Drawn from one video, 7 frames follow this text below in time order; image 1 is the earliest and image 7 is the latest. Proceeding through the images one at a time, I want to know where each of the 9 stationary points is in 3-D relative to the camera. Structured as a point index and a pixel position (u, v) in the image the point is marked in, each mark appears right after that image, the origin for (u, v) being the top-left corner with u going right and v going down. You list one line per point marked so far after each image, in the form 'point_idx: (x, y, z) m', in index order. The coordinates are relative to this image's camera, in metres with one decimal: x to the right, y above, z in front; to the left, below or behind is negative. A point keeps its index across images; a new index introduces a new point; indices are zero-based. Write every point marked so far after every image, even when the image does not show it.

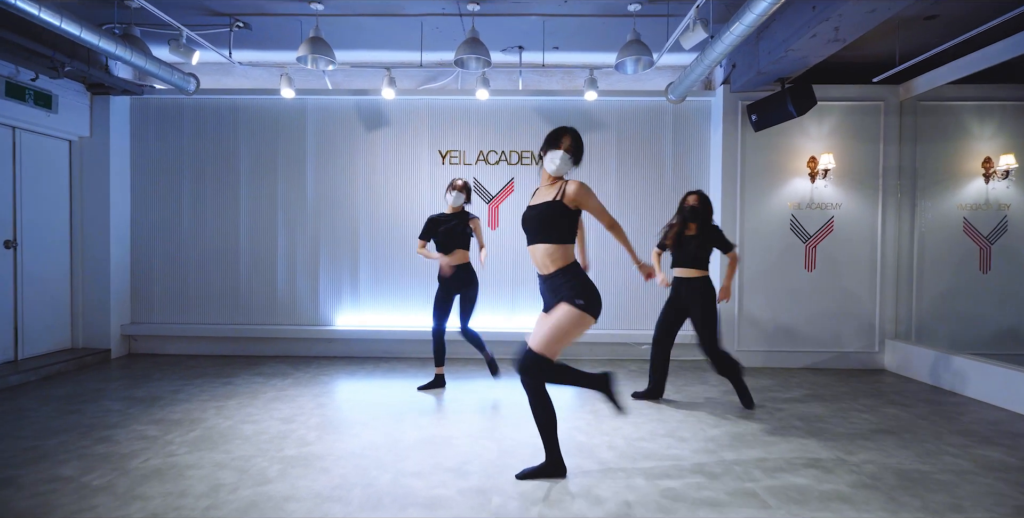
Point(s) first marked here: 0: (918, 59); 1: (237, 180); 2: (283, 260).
0: (+4.2, +2.1, +4.9) m
1: (-3.6, +1.0, +6.1) m
2: (-3.0, 0.0, +6.1) m
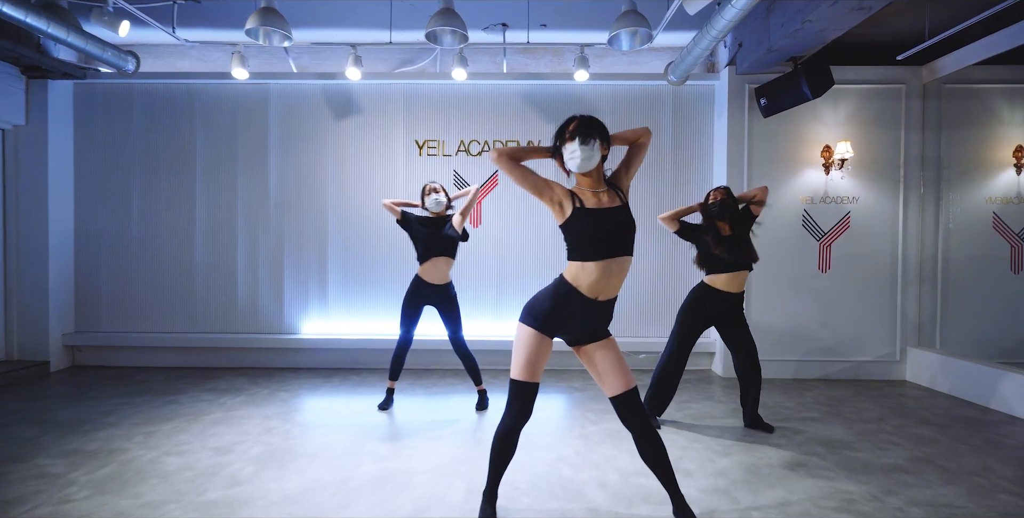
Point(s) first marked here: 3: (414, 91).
0: (+4.1, +2.1, +4.4) m
1: (-3.8, +1.0, +5.5) m
2: (-3.2, 0.0, +5.6) m
3: (-1.1, +2.0, +5.5) m
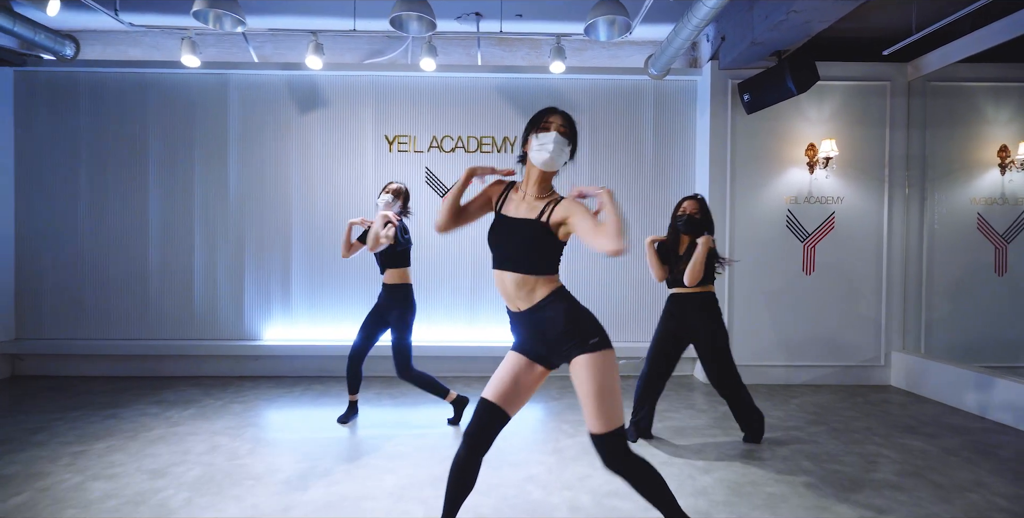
0: (+3.8, +2.1, +4.2) m
1: (-4.1, +1.0, +5.2) m
2: (-3.5, 0.0, +5.2) m
3: (-1.4, +1.9, +5.2) m
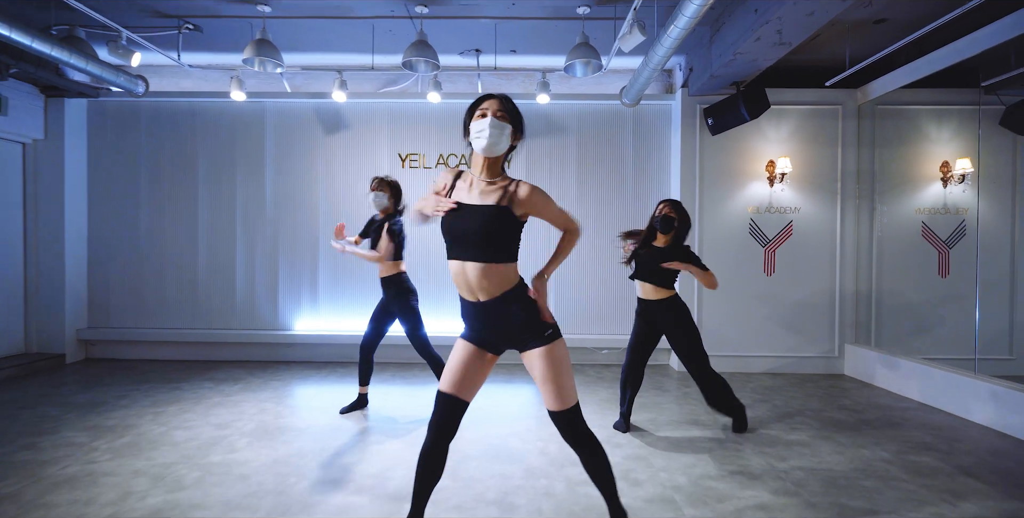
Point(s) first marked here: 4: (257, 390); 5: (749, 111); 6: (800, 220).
0: (+3.7, +2.1, +4.9) m
1: (-4.1, +1.0, +6.1) m
2: (-3.5, 0.0, +6.1) m
3: (-1.5, +1.9, +6.0) m
4: (-2.7, -1.4, +4.9) m
5: (+2.6, +1.6, +5.0) m
6: (+3.5, +0.5, +5.7) m
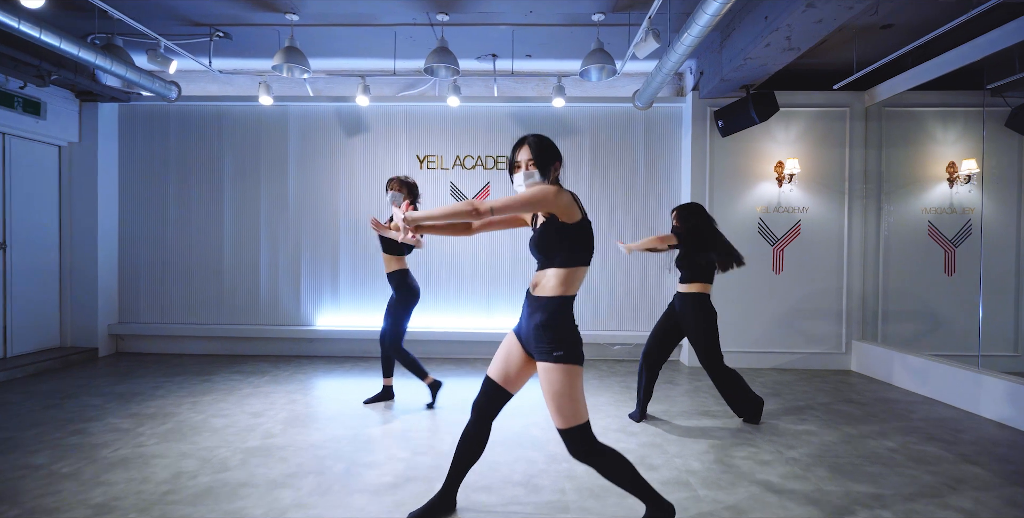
0: (+3.9, +2.1, +5.0) m
1: (-3.9, +1.0, +6.3) m
2: (-3.3, 0.0, +6.3) m
3: (-1.3, +1.9, +6.2) m
4: (-2.5, -1.3, +5.1) m
5: (+2.7, +1.6, +5.2) m
6: (+3.7, +0.5, +5.9) m
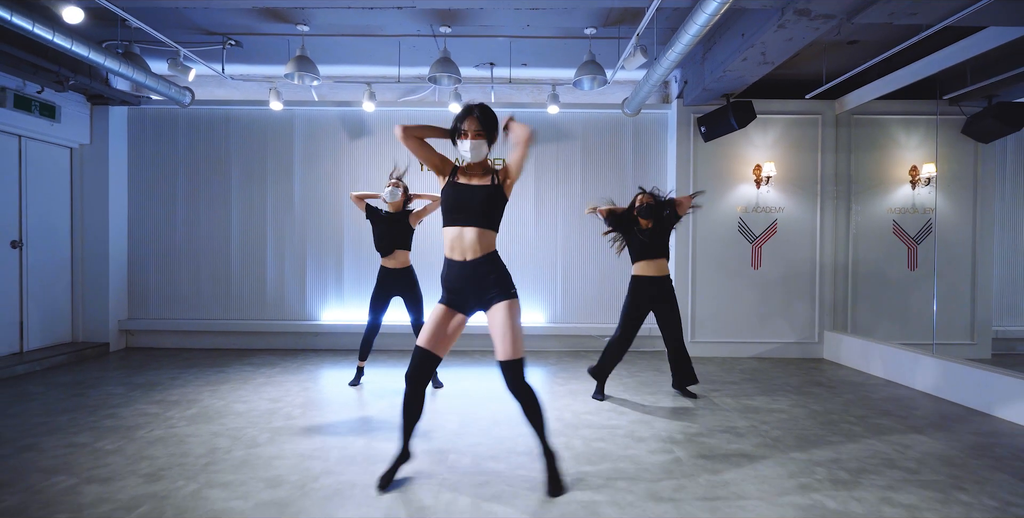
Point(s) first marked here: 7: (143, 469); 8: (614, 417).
0: (+3.9, +2.1, +5.5) m
1: (-4.0, +1.1, +6.6) m
2: (-3.4, 0.0, +6.6) m
3: (-1.3, +2.0, +6.5) m
4: (-2.5, -1.3, +5.4) m
5: (+2.7, +1.7, +5.6) m
6: (+3.7, +0.5, +6.3) m
7: (-2.3, -1.3, +2.9) m
8: (+0.9, -1.3, +4.0) m
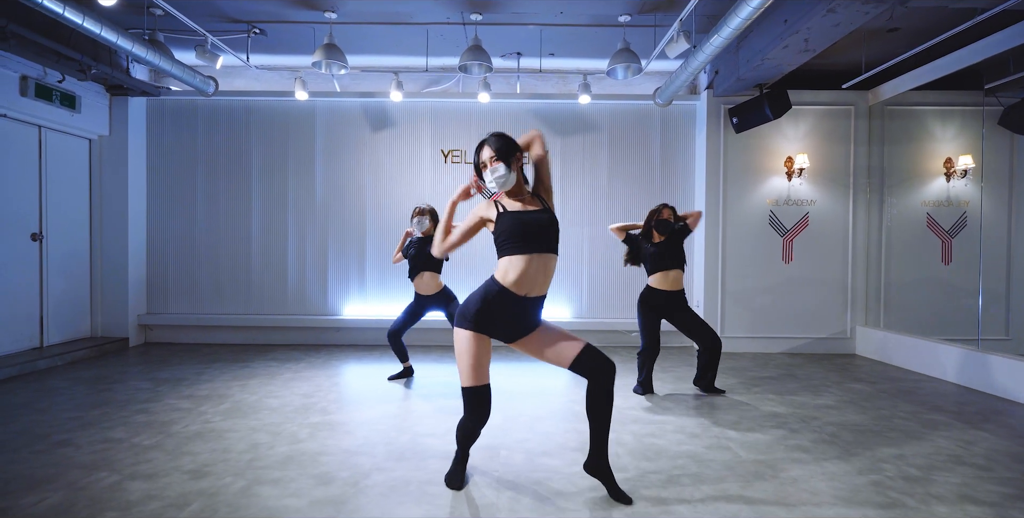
0: (+4.2, +2.2, +5.4) m
1: (-3.6, +1.1, +6.4) m
2: (-3.0, +0.1, +6.5) m
3: (-1.0, +2.1, +6.4) m
4: (-2.2, -1.2, +5.3) m
5: (+3.1, +1.7, +5.5) m
6: (+4.0, +0.6, +6.2) m
7: (-2.0, -1.2, +2.8) m
8: (+1.2, -1.3, +3.8) m
